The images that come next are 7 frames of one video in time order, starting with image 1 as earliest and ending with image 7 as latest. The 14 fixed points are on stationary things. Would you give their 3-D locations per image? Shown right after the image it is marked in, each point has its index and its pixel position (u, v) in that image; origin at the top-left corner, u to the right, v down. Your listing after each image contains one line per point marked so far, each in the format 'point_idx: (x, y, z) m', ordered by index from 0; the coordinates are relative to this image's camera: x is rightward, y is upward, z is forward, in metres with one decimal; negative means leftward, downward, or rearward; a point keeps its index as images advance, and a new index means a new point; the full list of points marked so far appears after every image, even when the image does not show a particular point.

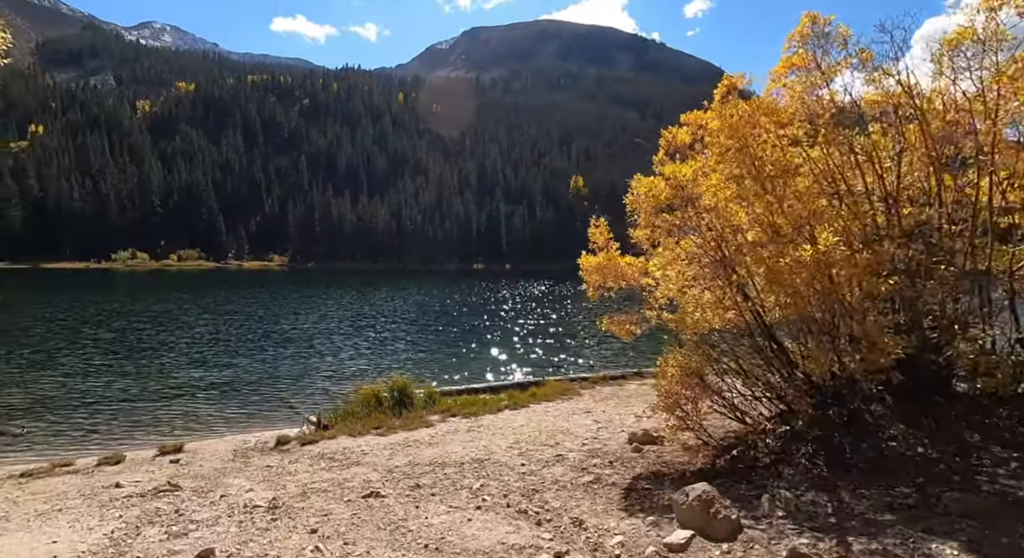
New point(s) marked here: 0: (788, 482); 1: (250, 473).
0: (+4.1, -3.0, +10.2) m
1: (-6.3, -4.7, +16.7) m
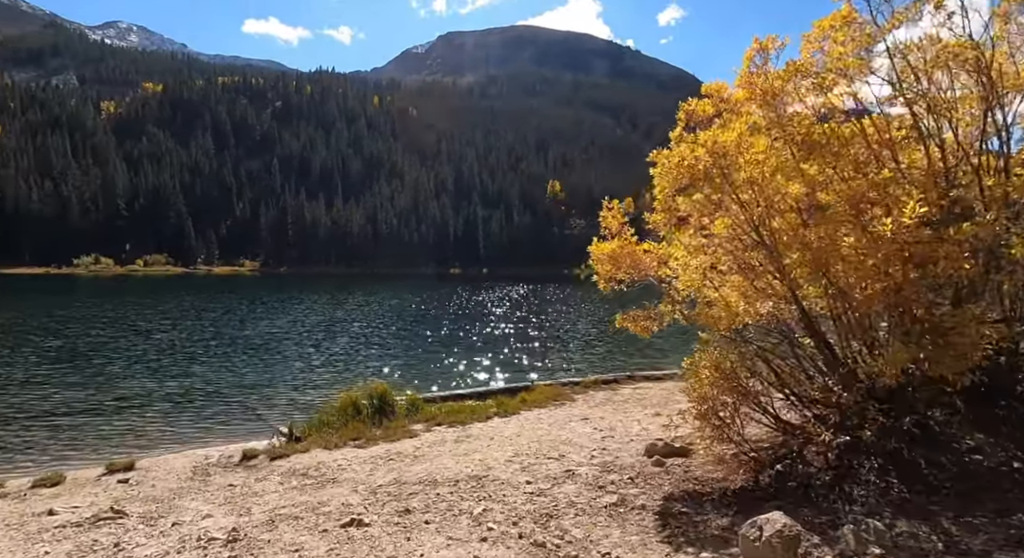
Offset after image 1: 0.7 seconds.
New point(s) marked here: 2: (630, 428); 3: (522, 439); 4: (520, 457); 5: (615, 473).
0: (+4.3, -2.8, +8.4) m
1: (-6.3, -4.5, +14.6) m
2: (+3.2, -4.1, +19.1) m
3: (+0.3, -4.3, +18.4) m
4: (+0.2, -3.8, +14.7) m
5: (+1.8, -3.5, +12.3) m
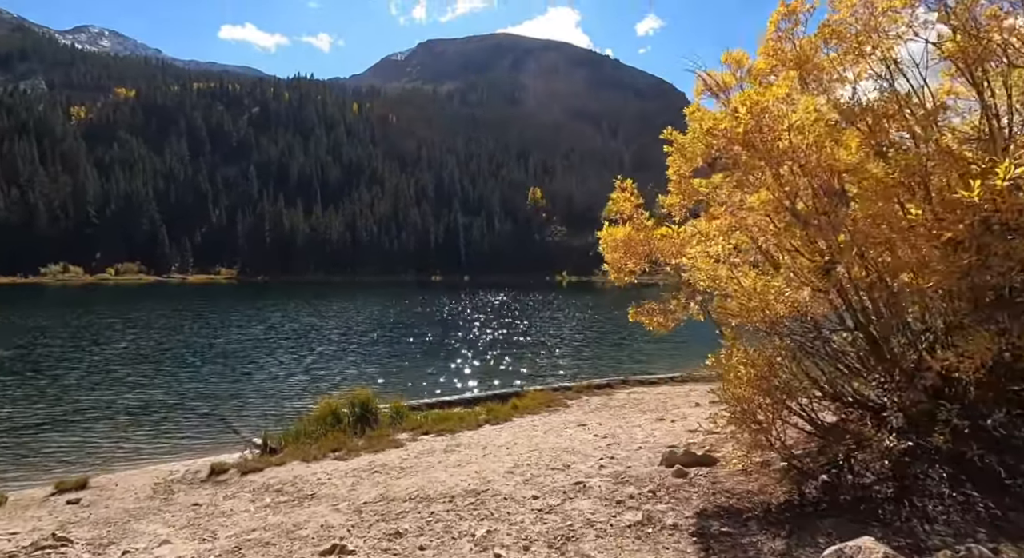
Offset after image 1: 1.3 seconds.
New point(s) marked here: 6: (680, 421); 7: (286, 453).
0: (+4.4, -2.5, +7.0) m
1: (-6.3, -4.4, +12.9) m
2: (+3.1, -4.0, +17.7) m
3: (+0.2, -4.2, +16.9) m
4: (+0.2, -3.6, +13.3) m
5: (+1.9, -3.2, +10.9) m
6: (+4.8, -4.0, +19.8) m
7: (-5.9, -4.6, +18.2) m
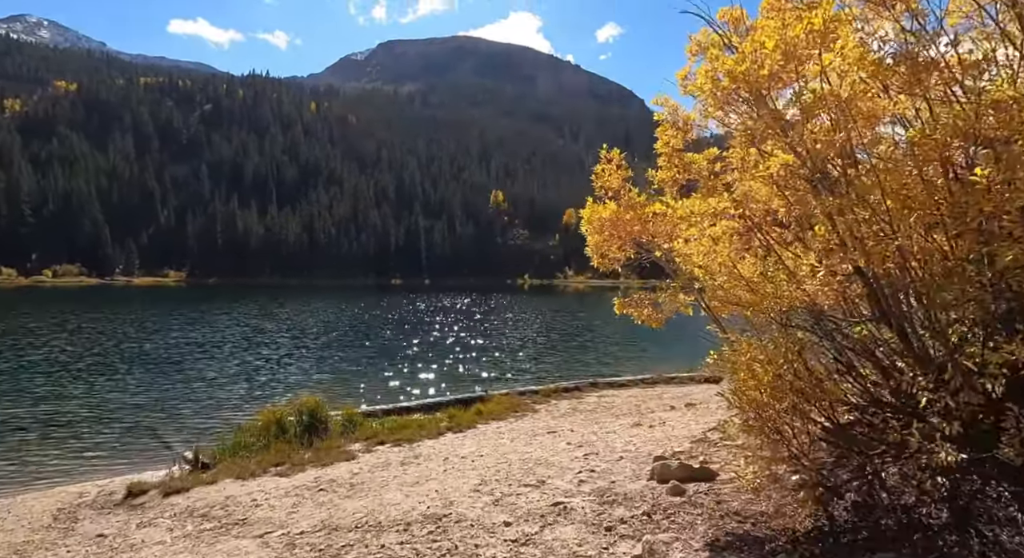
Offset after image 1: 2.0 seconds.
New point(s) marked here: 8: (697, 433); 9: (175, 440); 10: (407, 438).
0: (+4.2, -2.2, +5.5) m
1: (-6.9, -4.2, +10.7) m
2: (+2.3, -3.8, +16.1) m
3: (-0.6, -4.0, +15.1) m
4: (-0.4, -3.4, +11.5) m
5: (+1.5, -3.0, +9.2) m
6: (+3.8, -3.9, +18.3) m
7: (-6.8, -4.4, +16.0) m
8: (+4.2, -3.5, +15.9) m
9: (-9.2, -4.4, +18.9) m
10: (-3.0, -4.5, +19.7) m
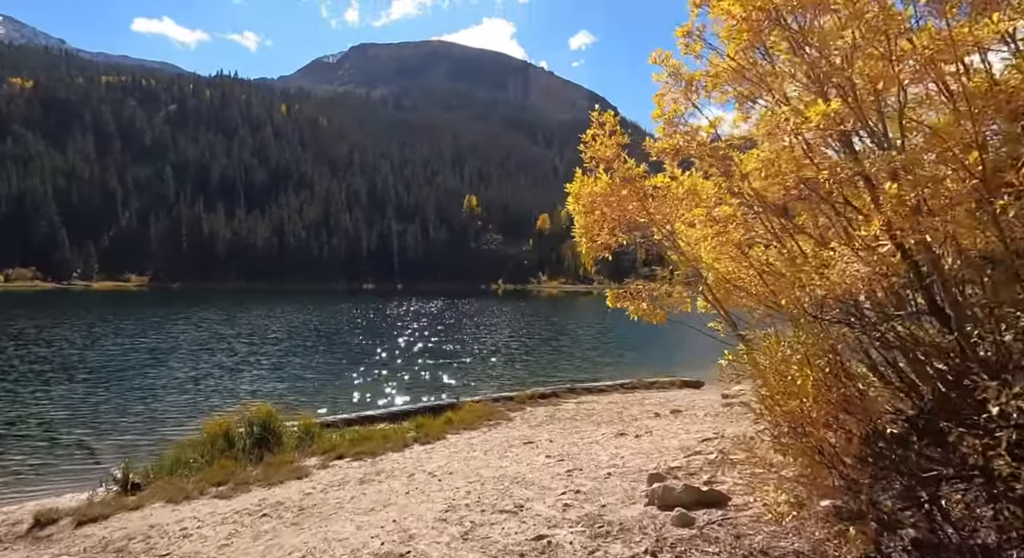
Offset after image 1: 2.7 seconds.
0: (+4.0, -2.0, +3.9) m
1: (-7.2, -4.0, +8.7) m
2: (+1.7, -3.7, +14.5) m
3: (-1.1, -3.9, +13.4) m
4: (-0.8, -3.3, +9.7) m
5: (+1.2, -2.9, +7.5) m
6: (+3.2, -3.8, +16.7) m
7: (-7.3, -4.3, +14.0) m
8: (+3.7, -3.4, +14.3) m
9: (-9.9, -4.3, +16.8) m
10: (-3.7, -4.4, +17.9) m
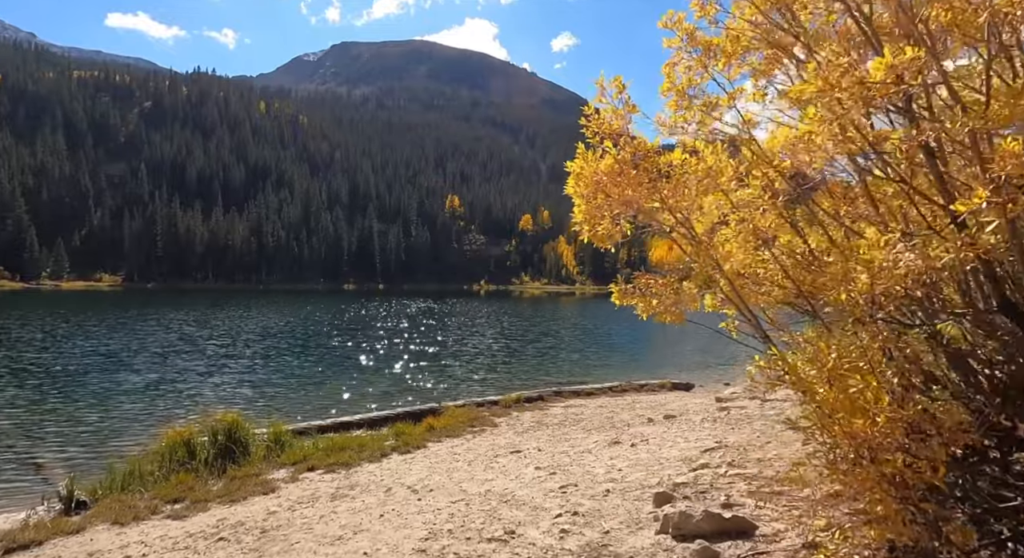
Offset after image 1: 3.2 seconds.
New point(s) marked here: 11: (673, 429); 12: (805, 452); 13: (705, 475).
0: (+4.1, -2.0, +2.8) m
1: (-7.3, -3.9, +7.3) m
2: (+1.5, -3.6, +13.3) m
3: (-1.3, -3.8, +12.1) m
4: (-0.9, -3.2, +8.5) m
5: (+1.1, -2.8, +6.3) m
6: (+2.9, -3.7, +15.5) m
7: (-7.5, -4.2, +12.6) m
8: (+3.4, -3.3, +13.2) m
9: (-10.2, -4.2, +15.3) m
10: (-4.0, -4.4, +16.5) m
11: (+4.0, -3.8, +17.5) m
12: (+4.4, -2.6, +10.4) m
13: (+2.9, -3.0, +10.6) m
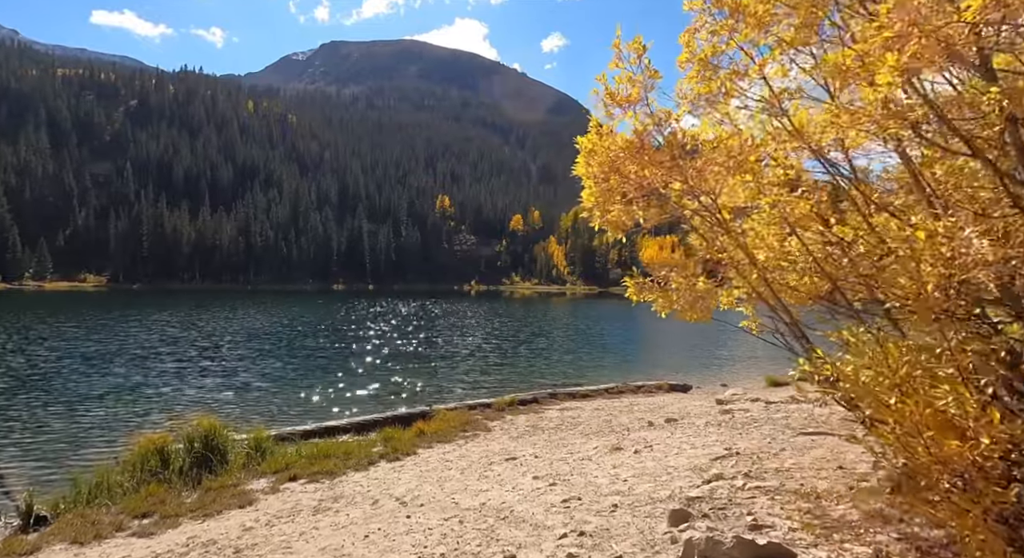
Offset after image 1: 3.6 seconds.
0: (+4.1, -1.9, +1.9) m
1: (-7.3, -3.9, +6.3) m
2: (+1.4, -3.5, +12.3) m
3: (-1.4, -3.7, +11.2) m
4: (-0.9, -3.1, +7.5) m
5: (+1.1, -2.7, +5.4) m
6: (+2.8, -3.6, +14.6) m
7: (-7.6, -4.1, +11.6) m
8: (+3.4, -3.2, +12.3) m
9: (-10.3, -4.2, +14.3) m
10: (-4.1, -4.3, +15.5) m
11: (+3.9, -3.7, +16.6) m
12: (+4.3, -2.5, +9.5) m
13: (+2.9, -2.9, +9.7) m
